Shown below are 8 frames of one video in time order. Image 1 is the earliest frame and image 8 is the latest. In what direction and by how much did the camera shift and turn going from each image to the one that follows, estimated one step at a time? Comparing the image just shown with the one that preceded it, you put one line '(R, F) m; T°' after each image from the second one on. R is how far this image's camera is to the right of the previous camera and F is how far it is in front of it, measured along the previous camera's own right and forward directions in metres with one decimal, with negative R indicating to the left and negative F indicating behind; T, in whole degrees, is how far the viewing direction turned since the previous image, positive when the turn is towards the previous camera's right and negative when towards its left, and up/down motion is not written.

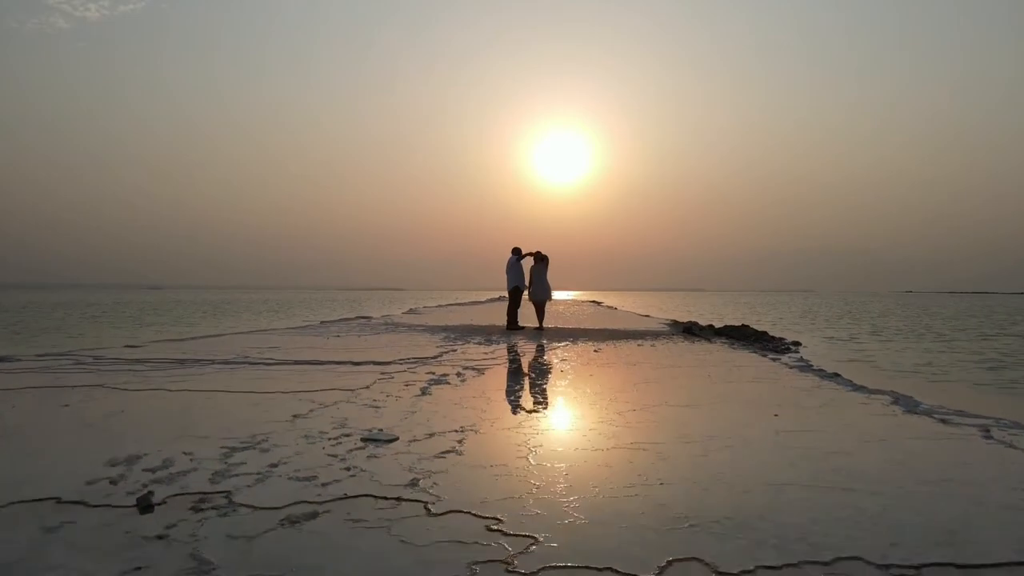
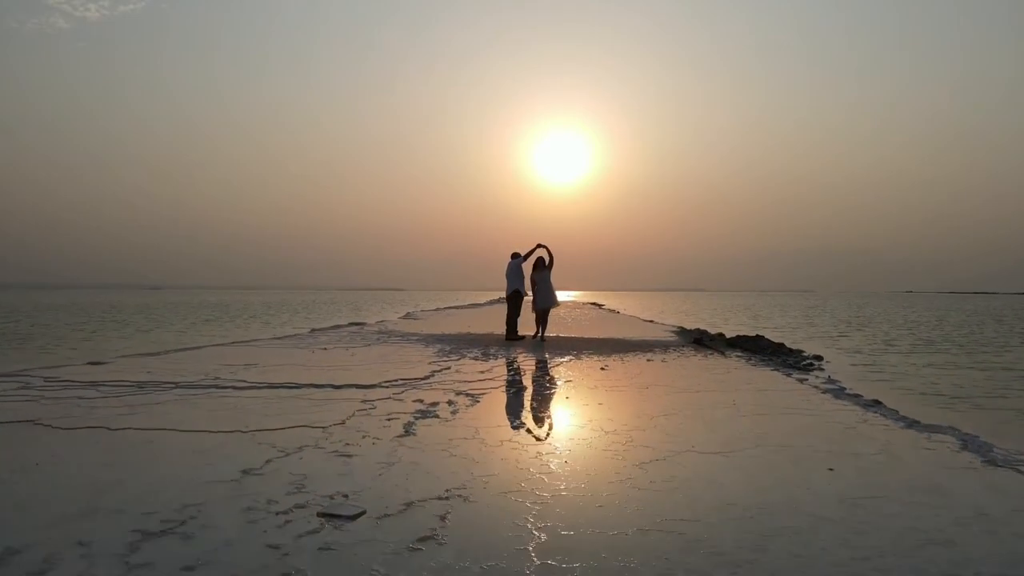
(0.0, +0.8) m; 0°
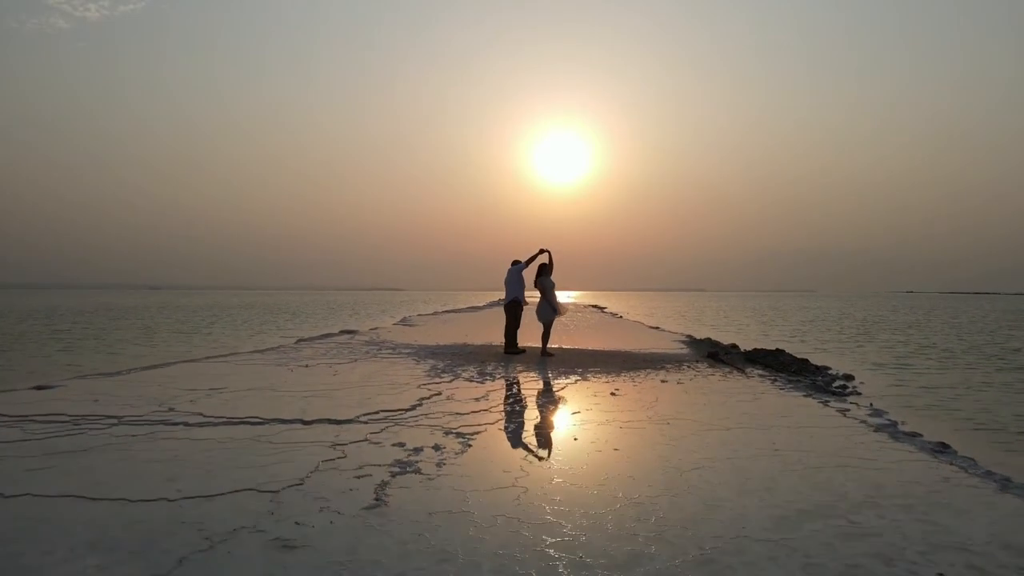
(0.0, +1.0) m; 0°
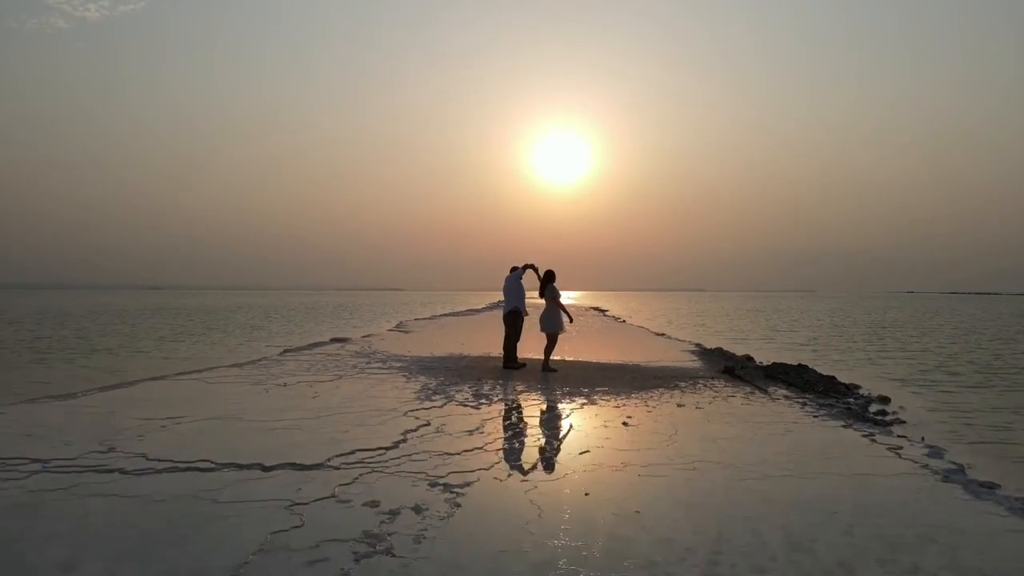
(0.0, +1.0) m; 0°
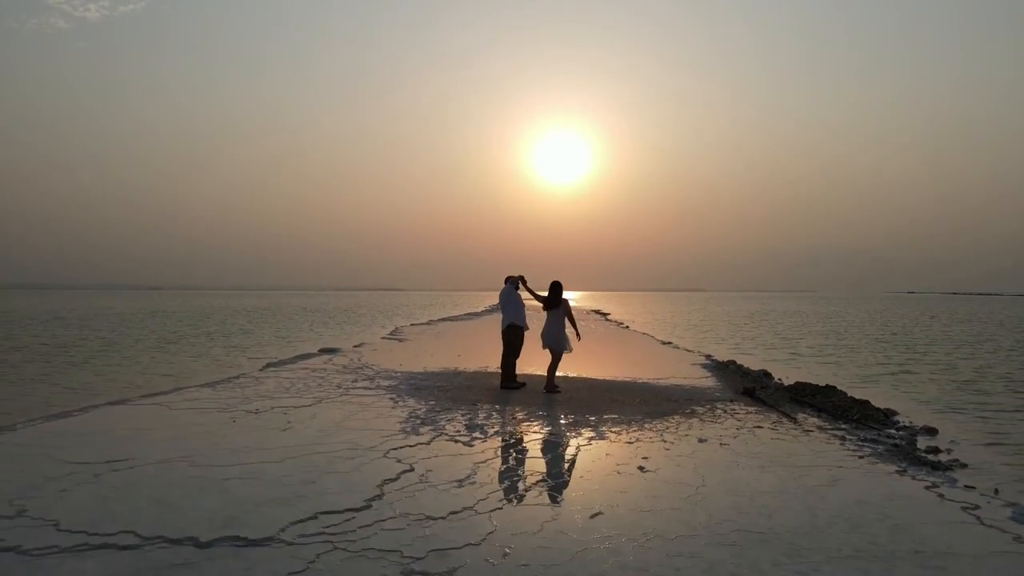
(0.0, +1.0) m; 0°
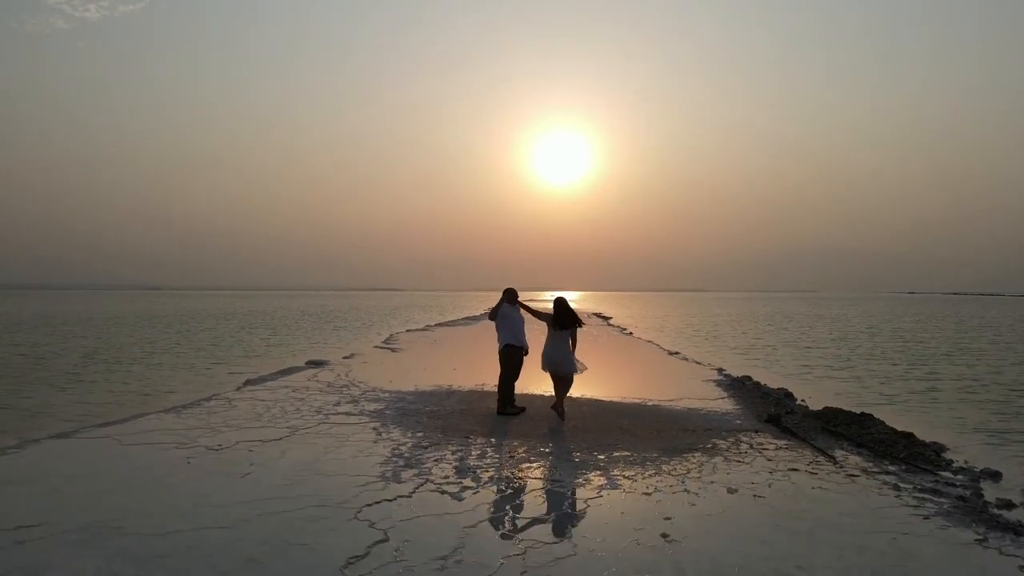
(0.0, +1.1) m; 0°
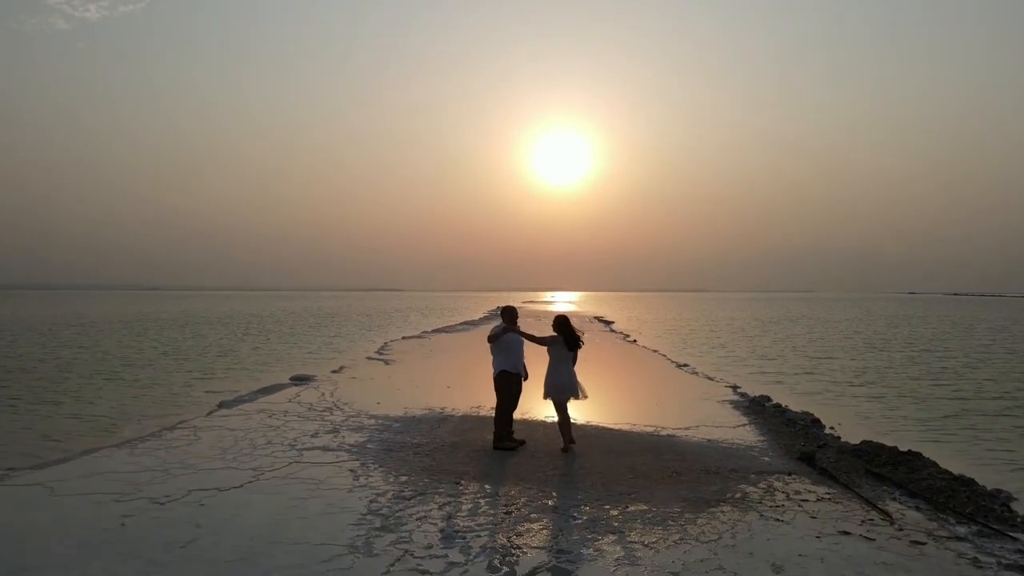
(0.0, +1.1) m; 0°
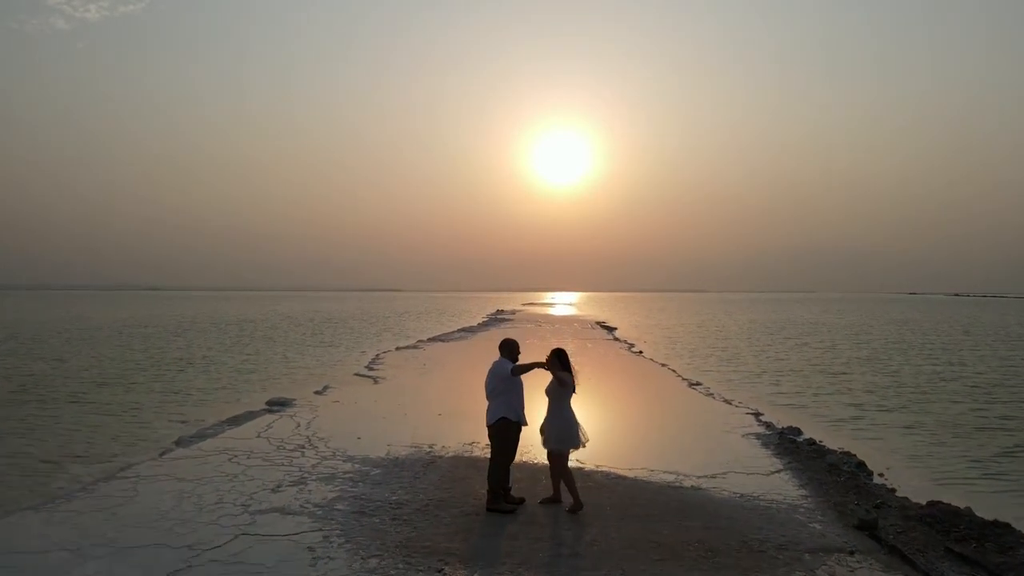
(0.0, +1.5) m; 0°
